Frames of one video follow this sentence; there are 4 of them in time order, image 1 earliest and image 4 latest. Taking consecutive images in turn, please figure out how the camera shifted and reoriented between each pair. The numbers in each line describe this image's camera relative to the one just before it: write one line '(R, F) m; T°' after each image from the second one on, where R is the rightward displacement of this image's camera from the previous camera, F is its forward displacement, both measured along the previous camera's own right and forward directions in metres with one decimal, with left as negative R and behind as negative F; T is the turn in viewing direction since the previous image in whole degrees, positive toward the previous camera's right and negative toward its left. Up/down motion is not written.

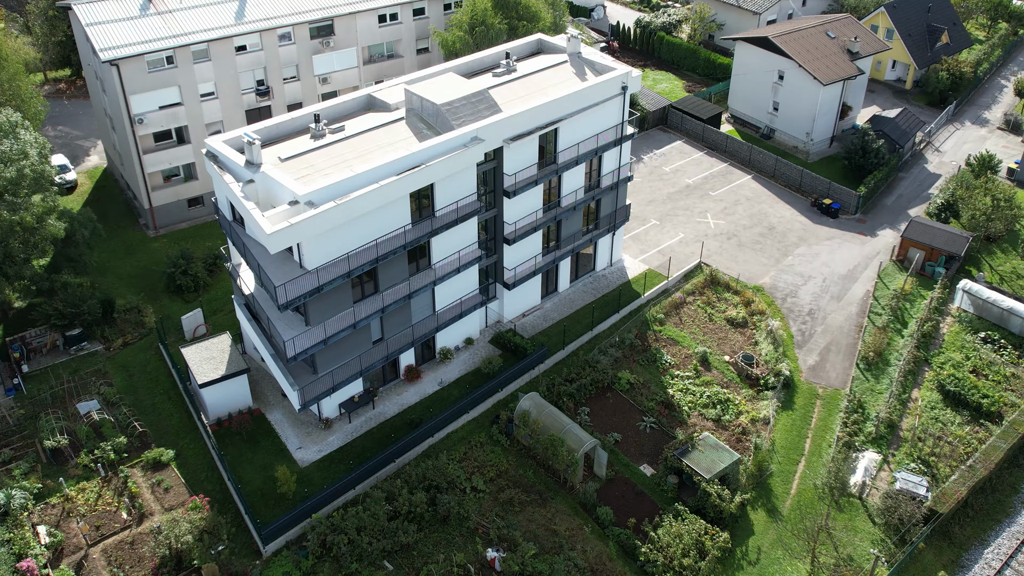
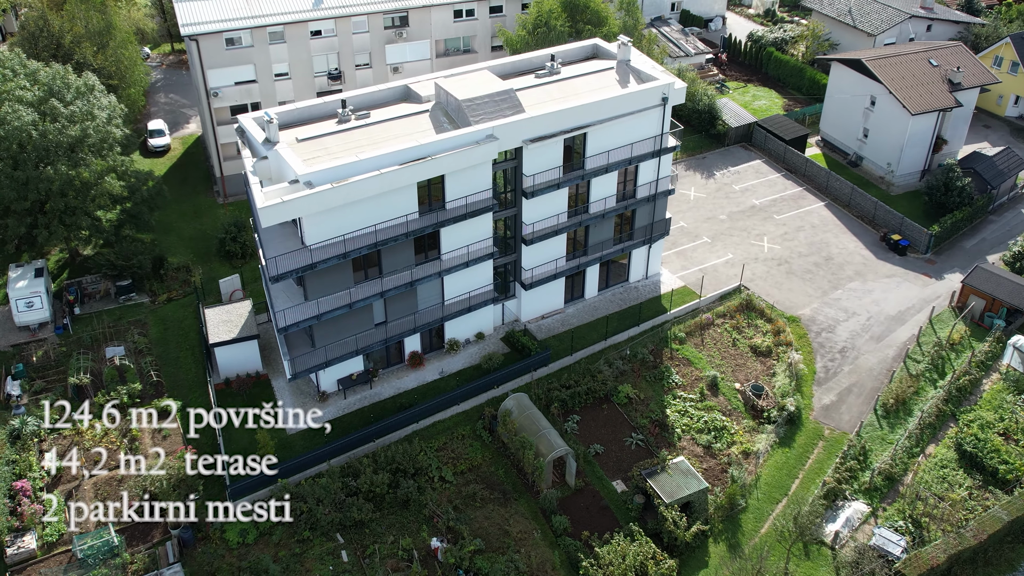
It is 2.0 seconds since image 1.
(+6.0, +0.3) m; -10°
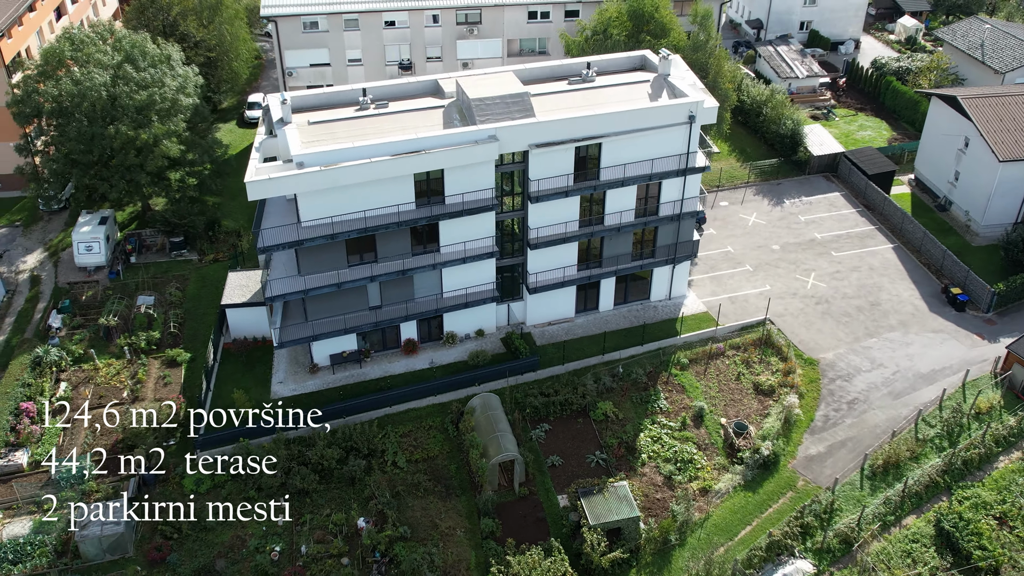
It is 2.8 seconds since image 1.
(+7.5, +0.5) m; -11°
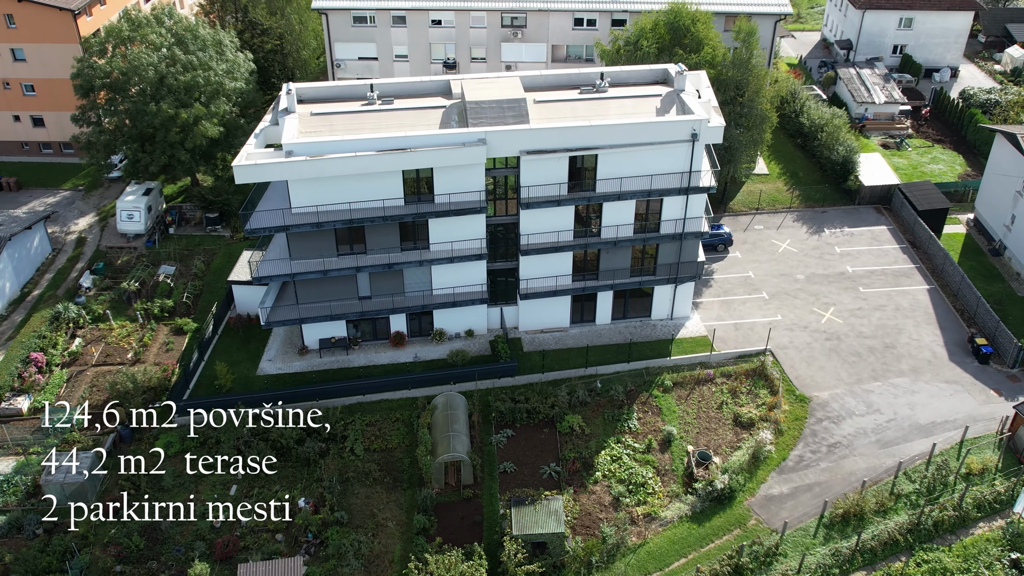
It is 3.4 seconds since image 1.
(+6.1, +0.3) m; -8°
